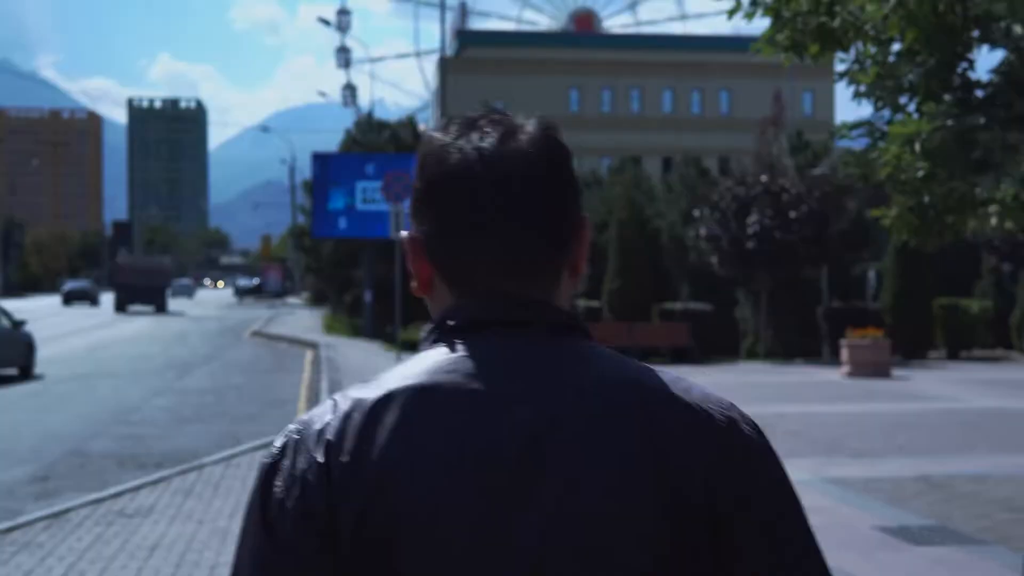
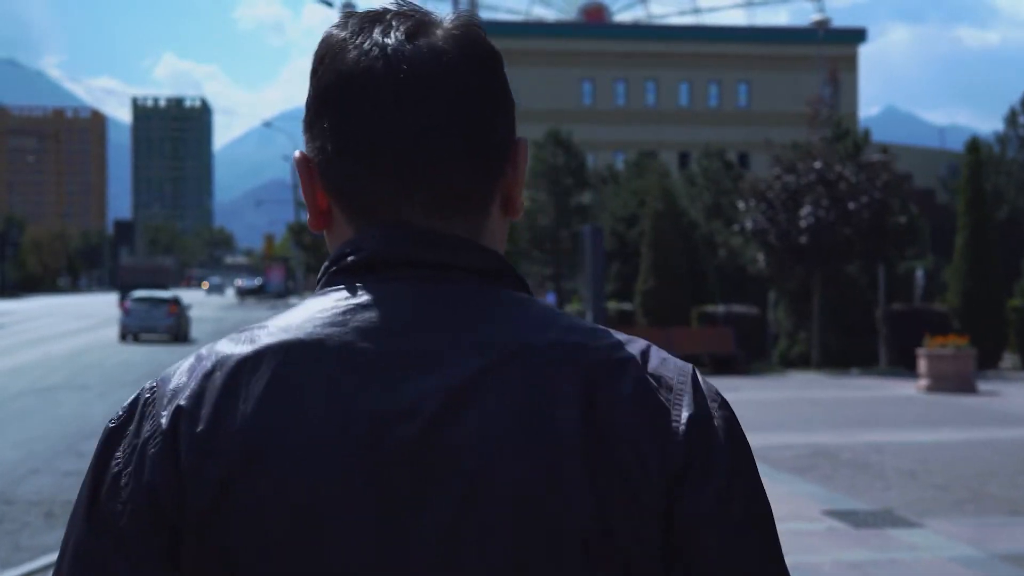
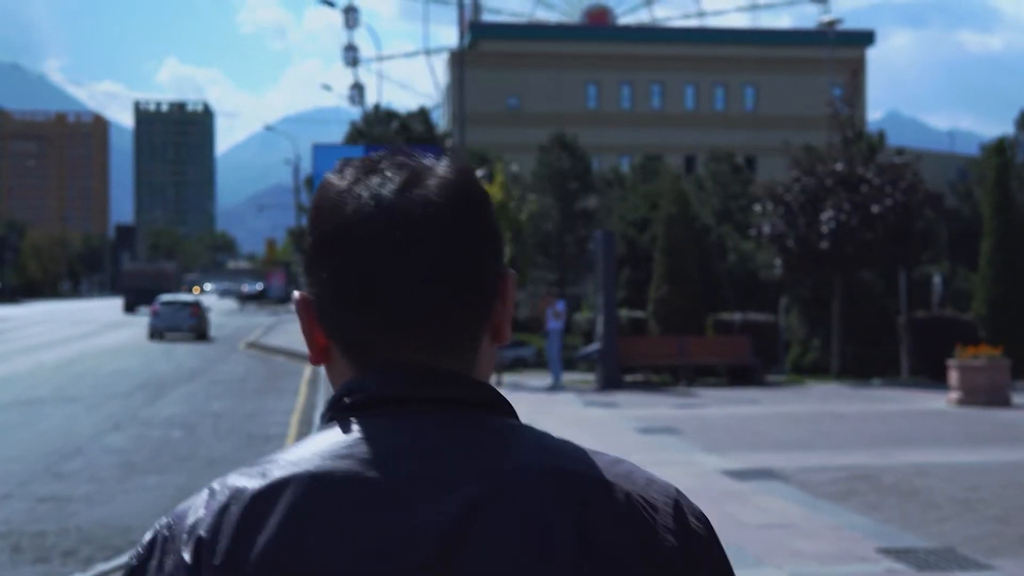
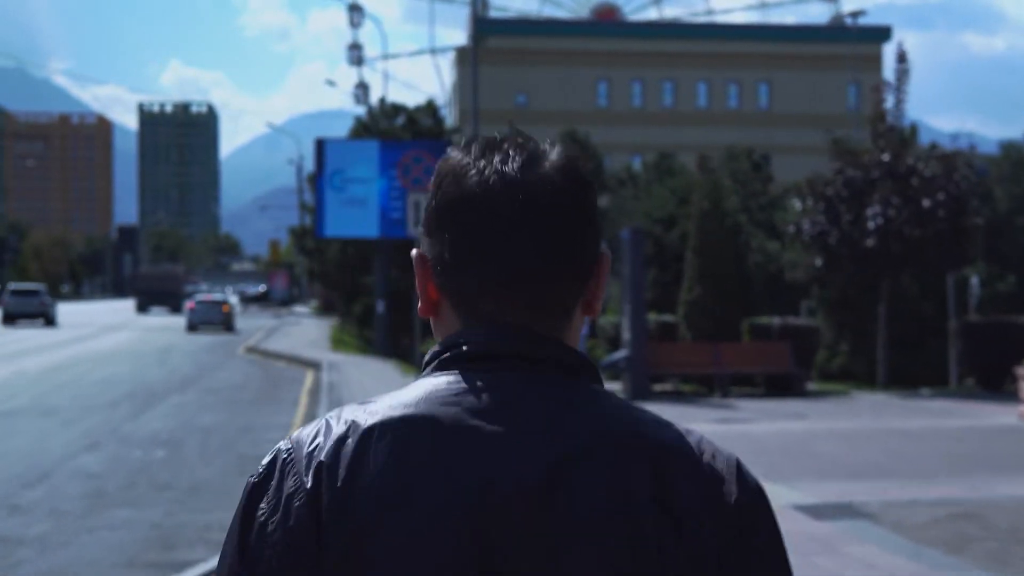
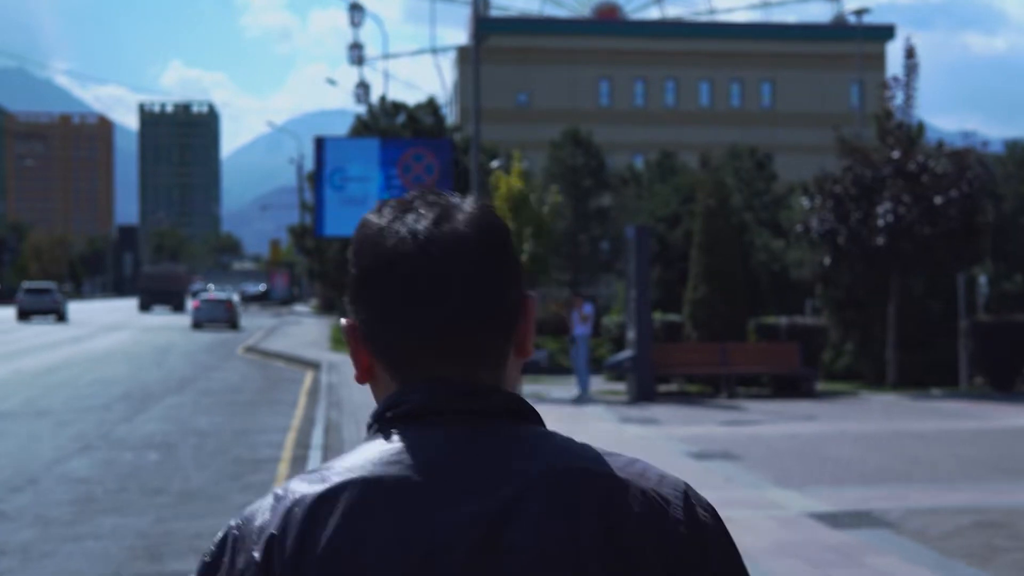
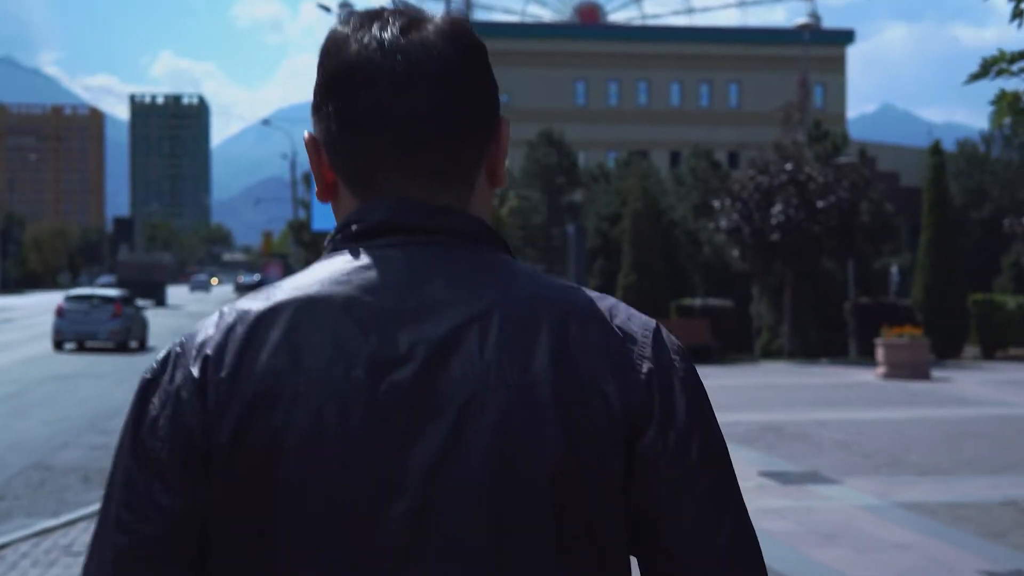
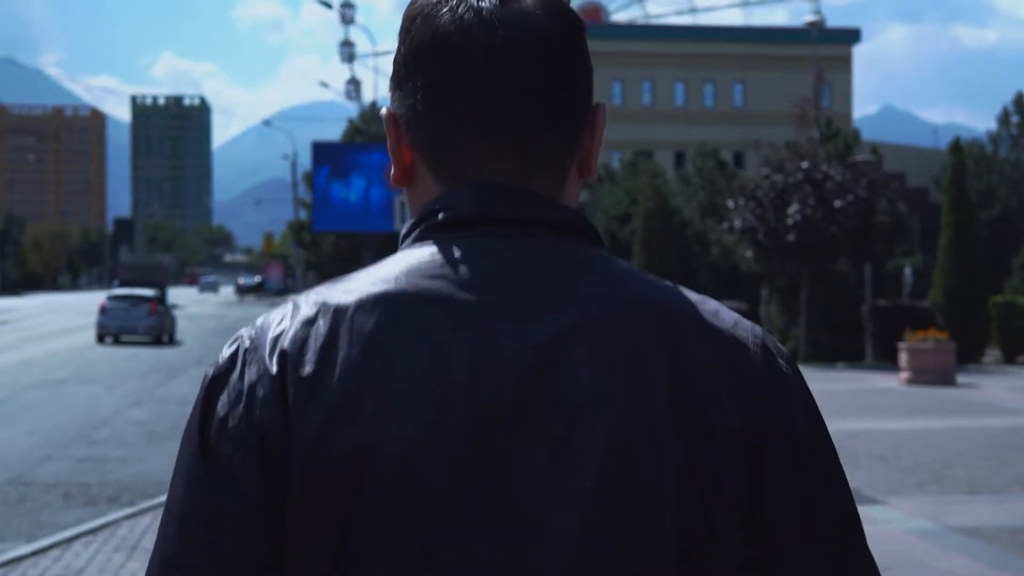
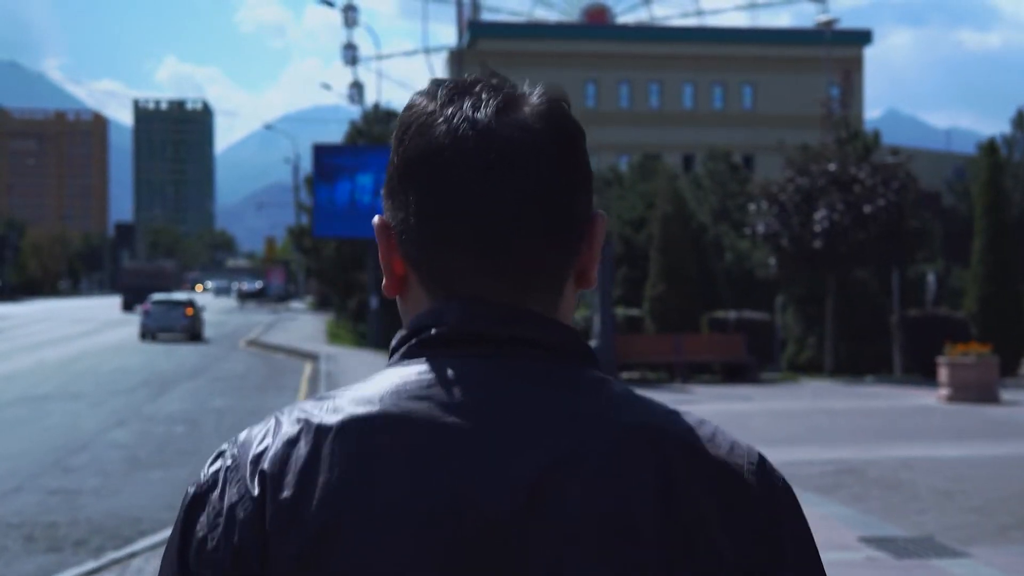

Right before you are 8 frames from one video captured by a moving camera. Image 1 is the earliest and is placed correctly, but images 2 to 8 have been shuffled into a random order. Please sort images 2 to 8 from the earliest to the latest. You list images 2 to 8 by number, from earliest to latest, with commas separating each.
6, 7, 2, 8, 3, 4, 5
